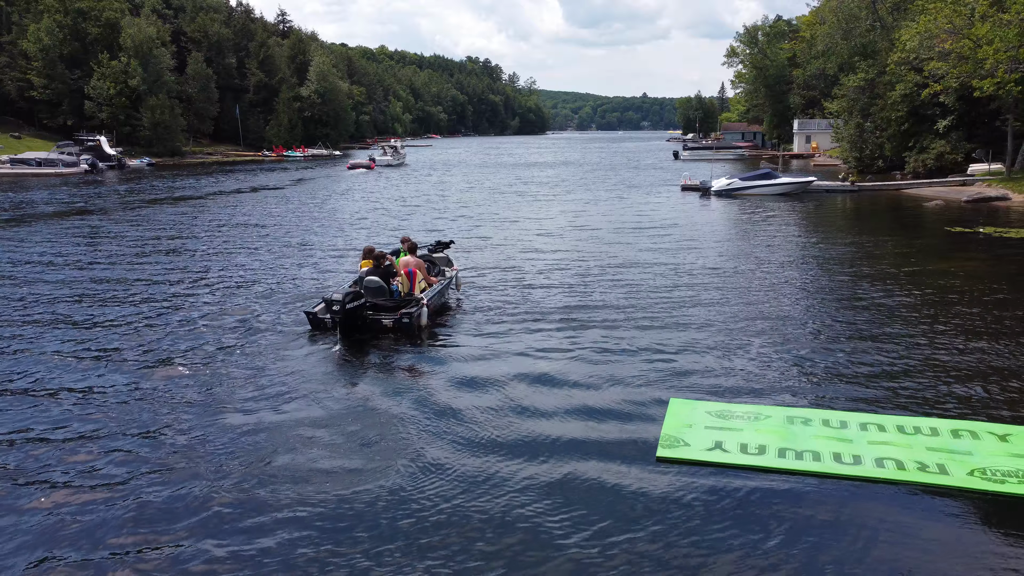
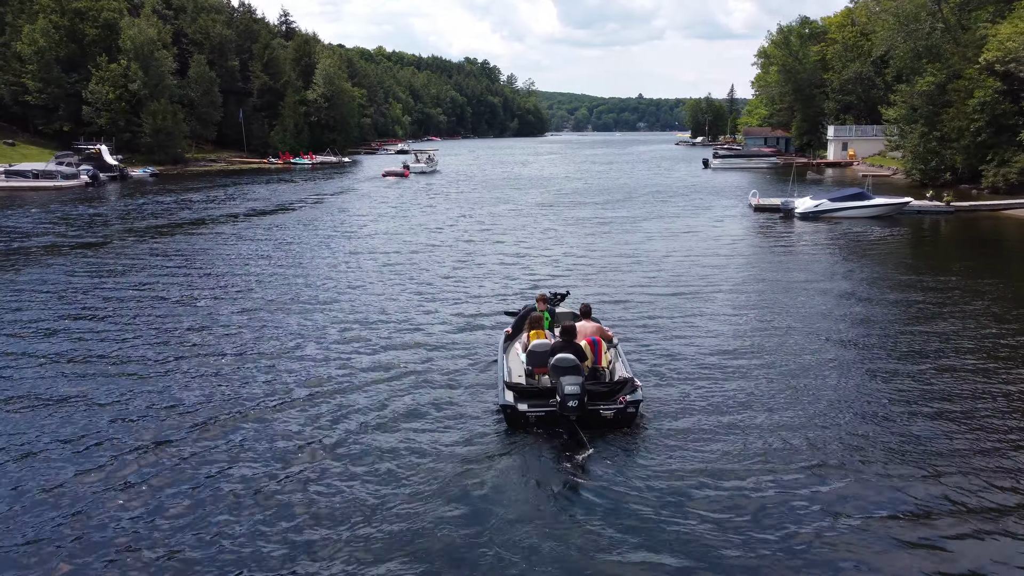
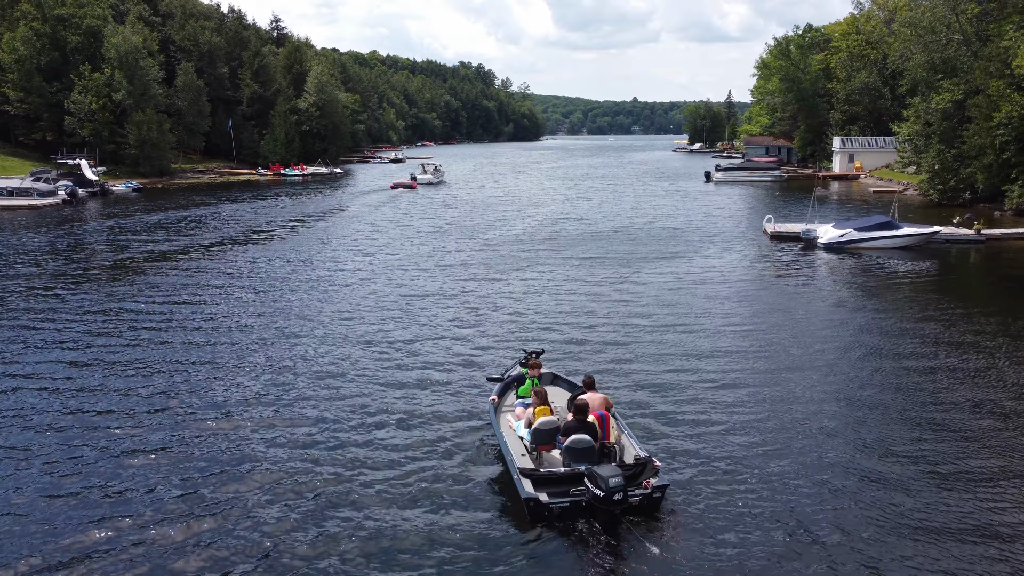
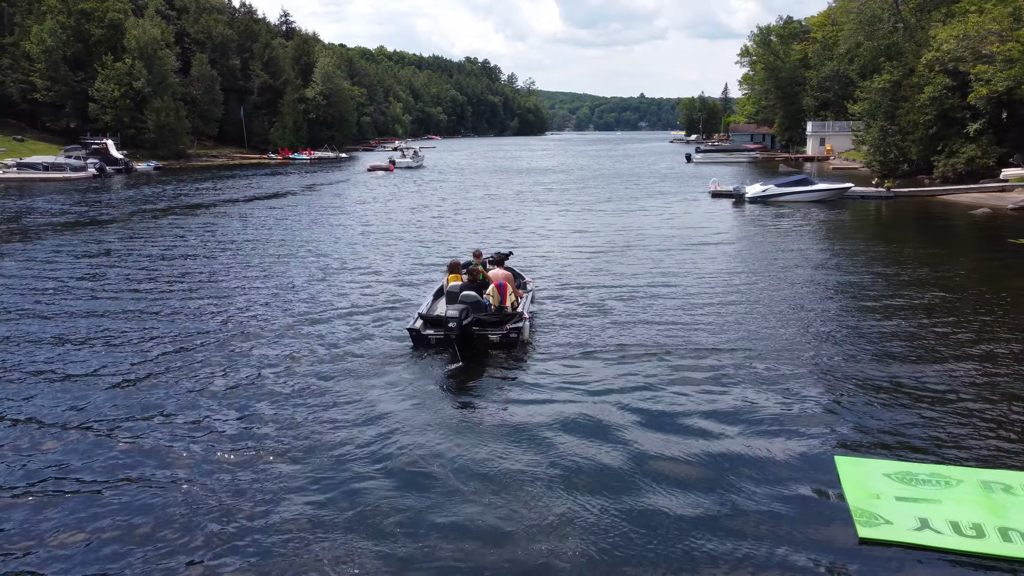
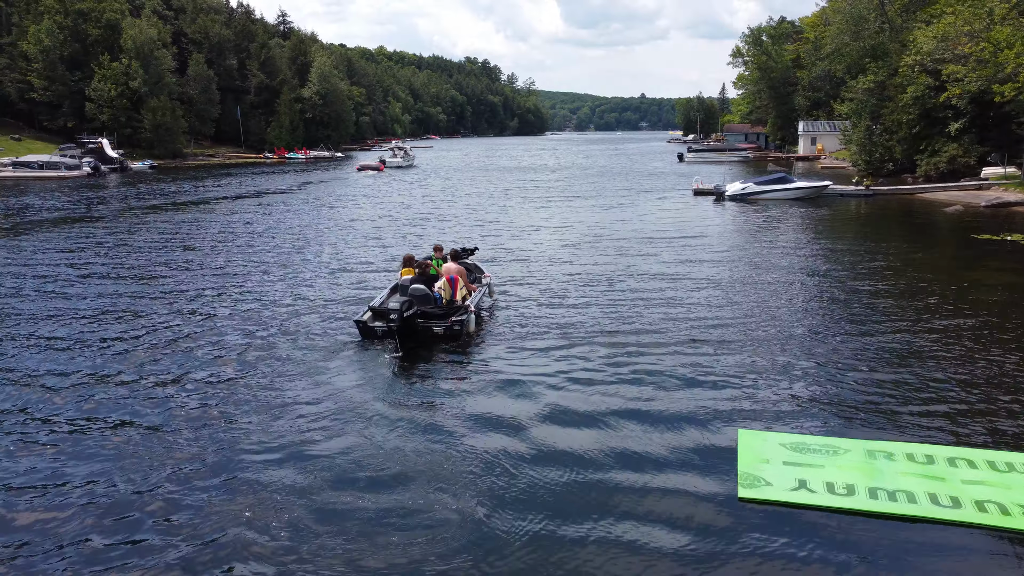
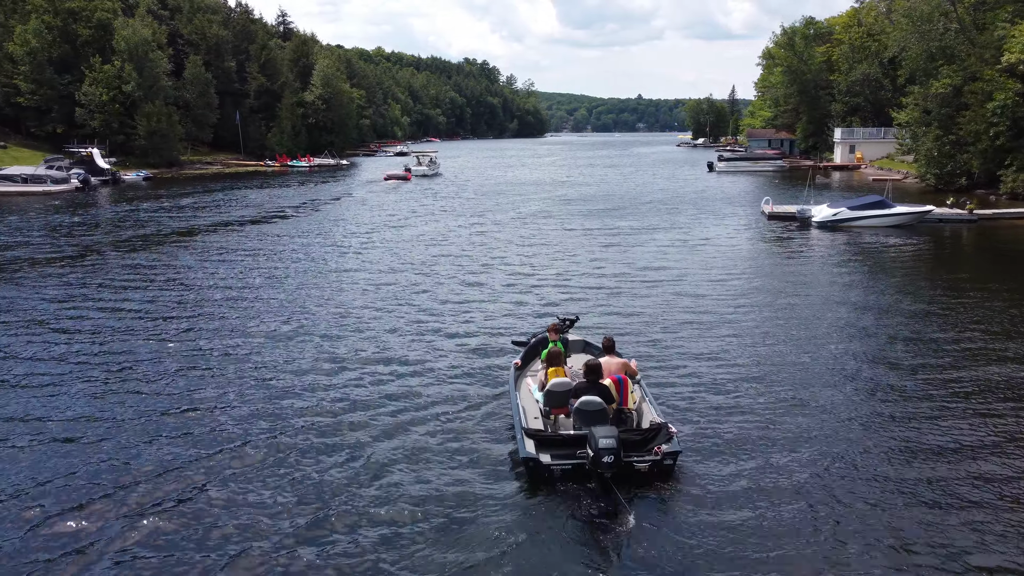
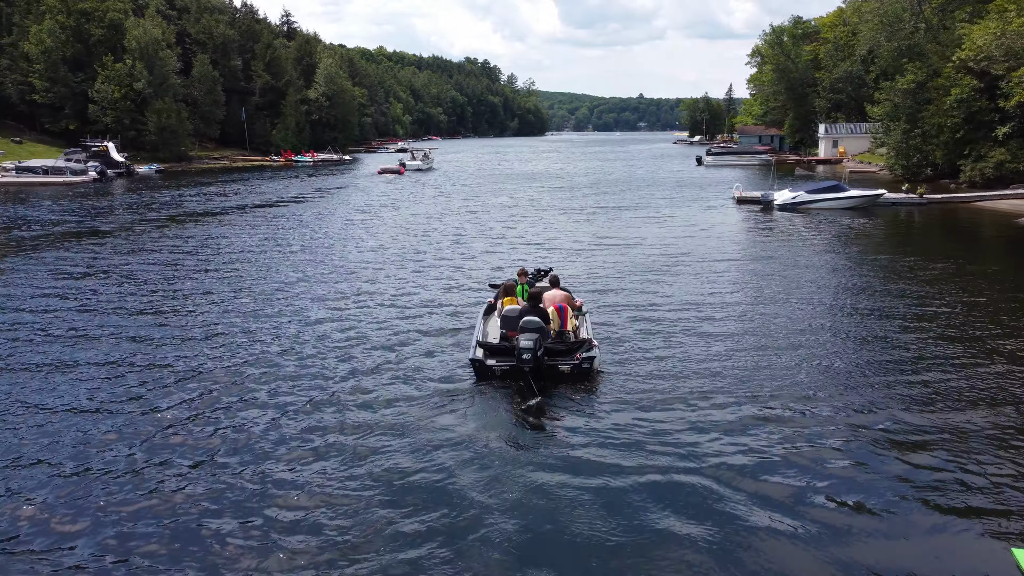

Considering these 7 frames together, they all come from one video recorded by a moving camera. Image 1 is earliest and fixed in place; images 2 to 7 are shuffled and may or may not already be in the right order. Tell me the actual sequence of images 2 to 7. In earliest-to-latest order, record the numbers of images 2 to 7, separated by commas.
5, 4, 7, 2, 6, 3
